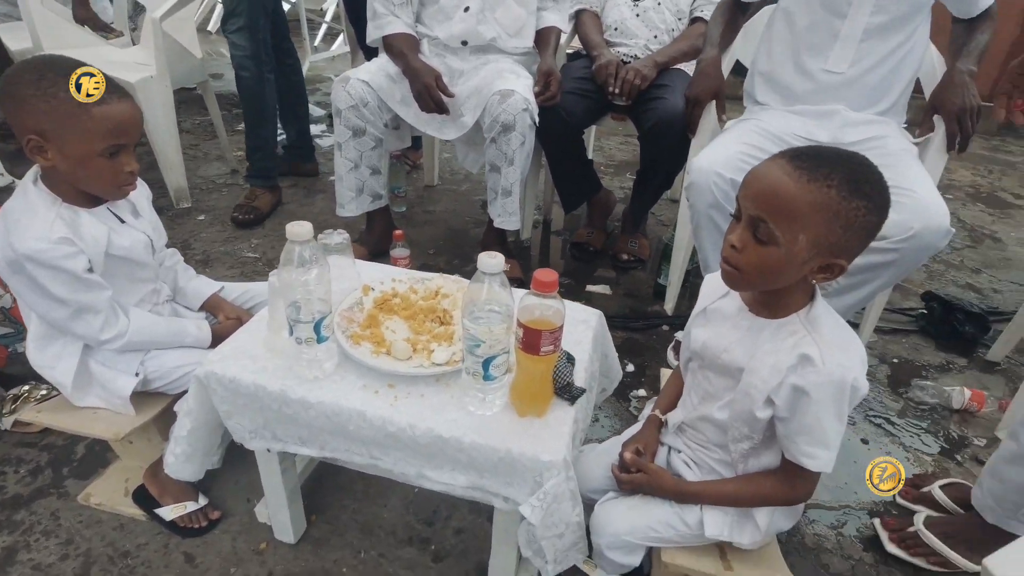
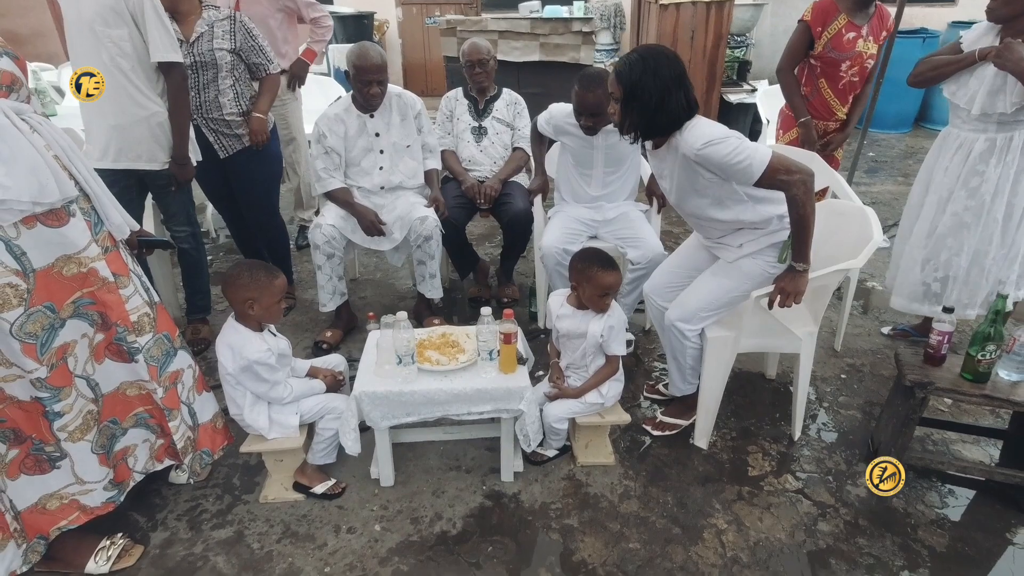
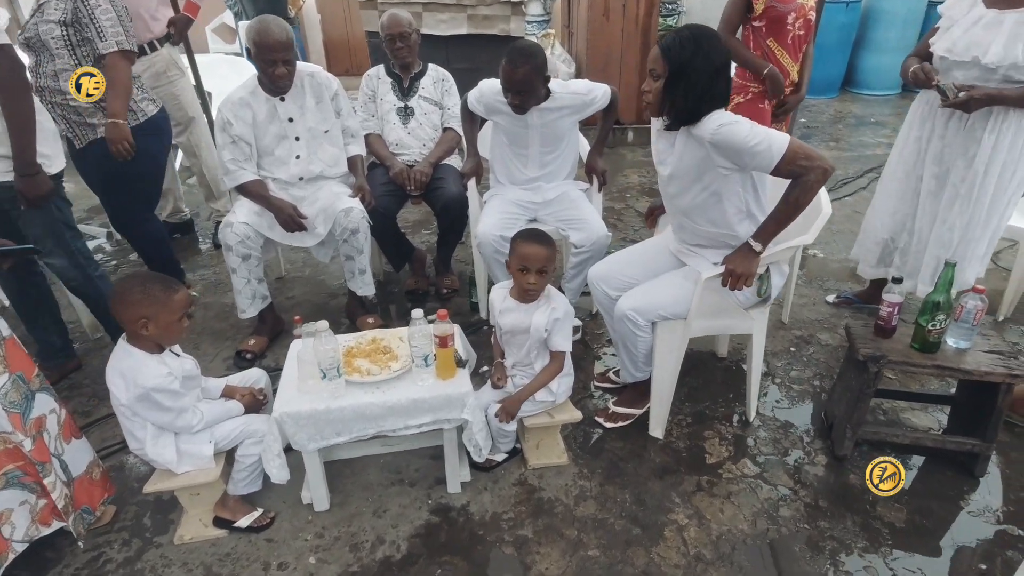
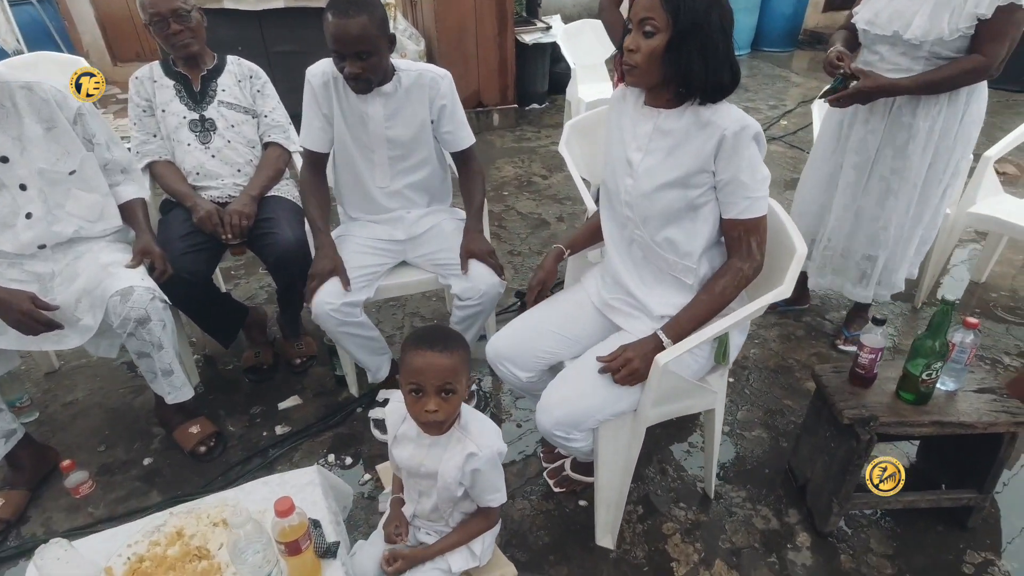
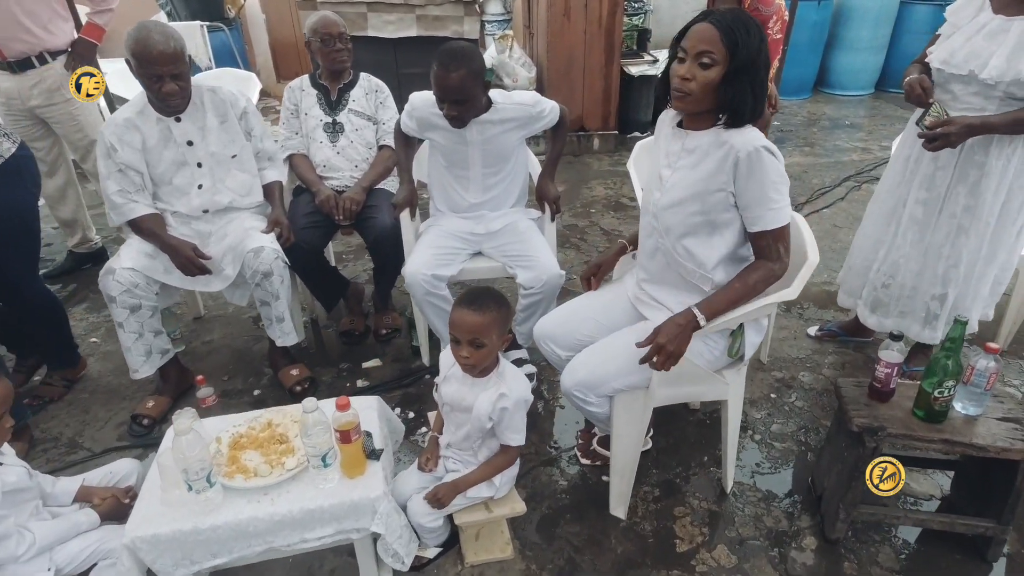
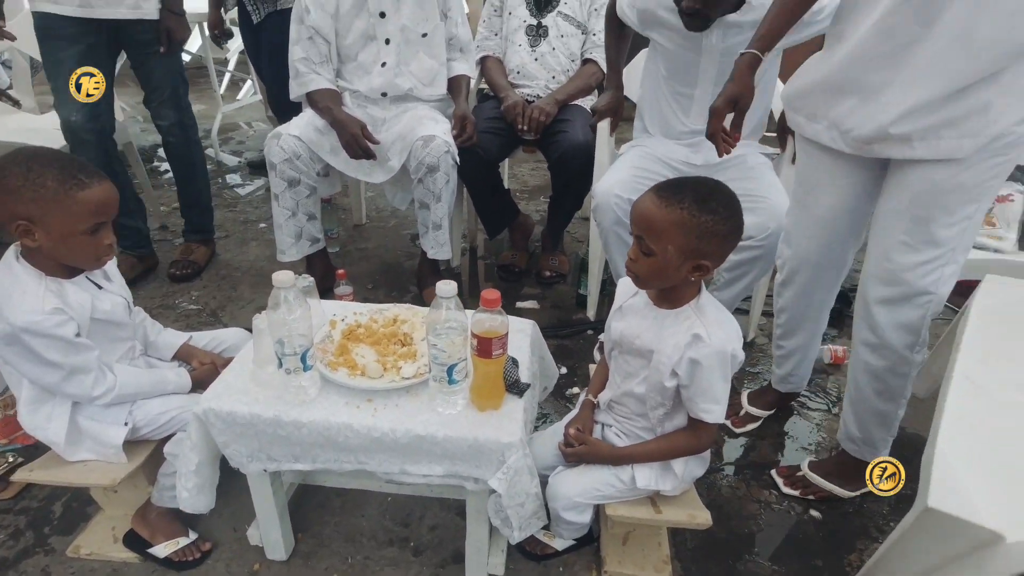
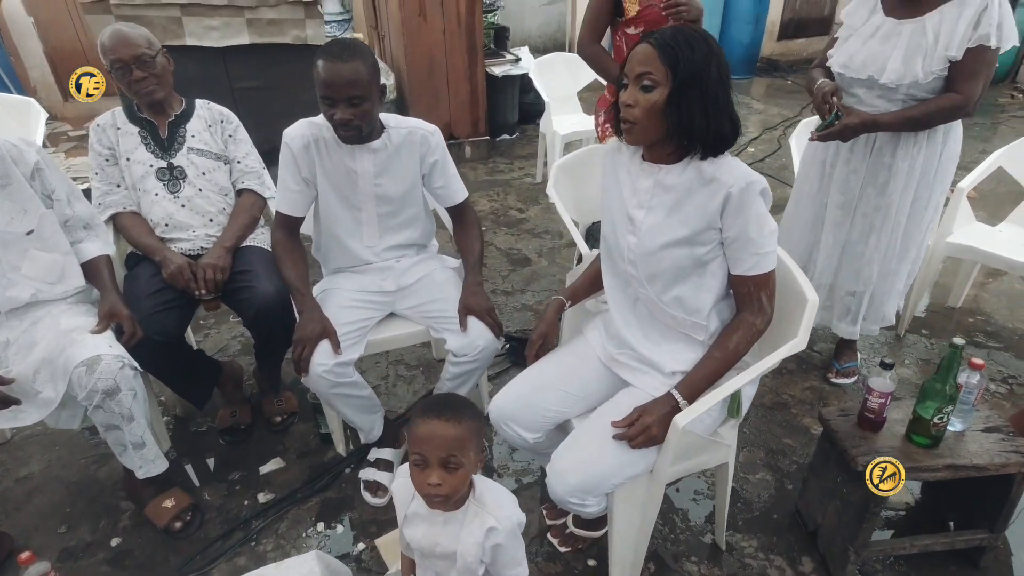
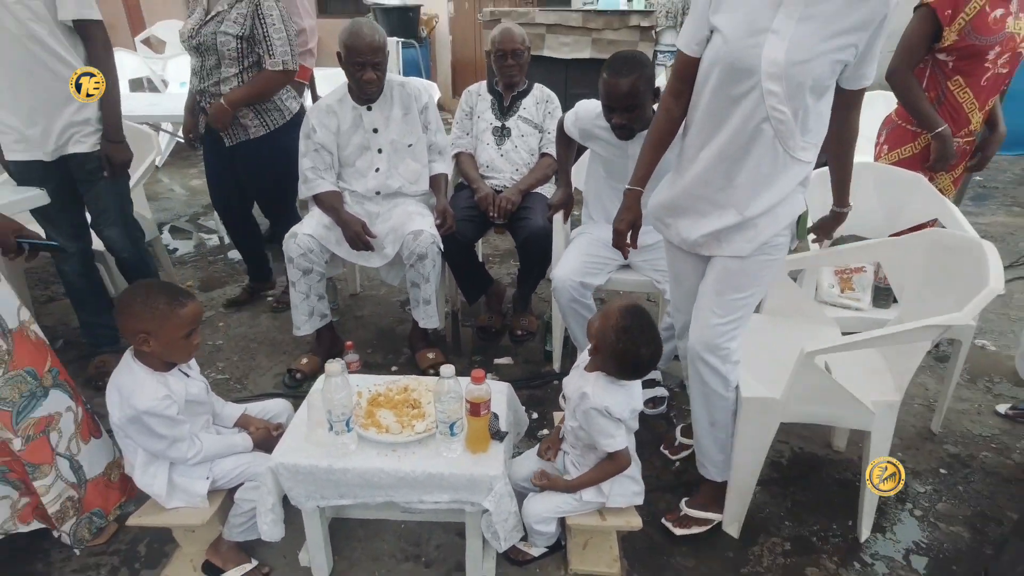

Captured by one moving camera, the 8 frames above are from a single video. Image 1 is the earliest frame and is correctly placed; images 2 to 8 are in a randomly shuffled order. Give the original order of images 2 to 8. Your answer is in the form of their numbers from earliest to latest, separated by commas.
6, 8, 2, 3, 5, 4, 7
